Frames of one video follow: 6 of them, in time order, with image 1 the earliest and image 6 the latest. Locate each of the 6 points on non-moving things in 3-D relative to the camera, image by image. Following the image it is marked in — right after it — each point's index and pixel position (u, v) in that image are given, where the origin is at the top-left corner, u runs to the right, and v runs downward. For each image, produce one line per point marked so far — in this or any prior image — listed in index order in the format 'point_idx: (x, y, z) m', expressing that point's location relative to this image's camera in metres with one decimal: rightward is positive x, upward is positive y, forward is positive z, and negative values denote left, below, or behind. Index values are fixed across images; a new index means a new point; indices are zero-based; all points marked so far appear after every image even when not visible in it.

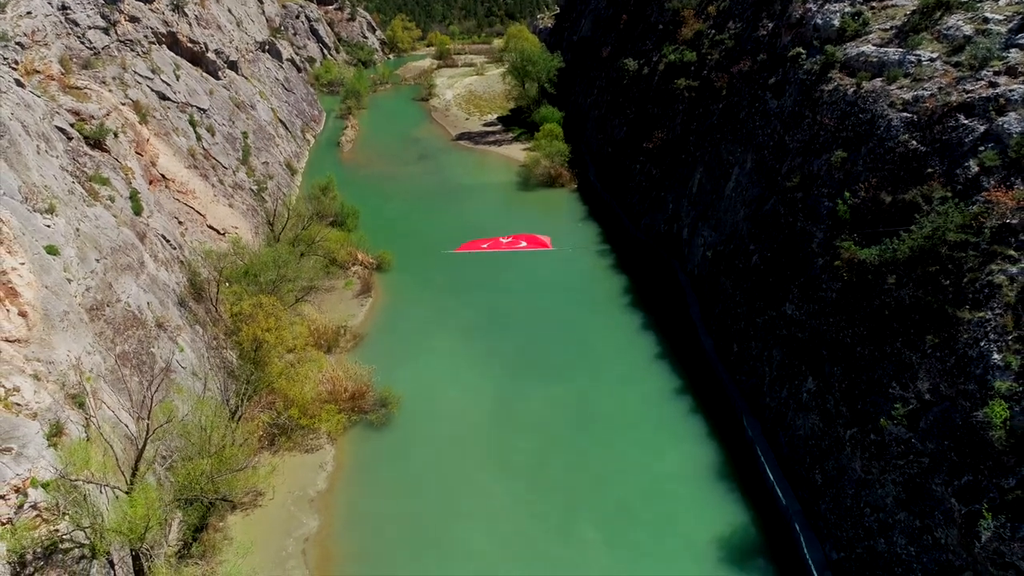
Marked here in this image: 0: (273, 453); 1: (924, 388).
0: (-6.2, -4.2, +18.6) m
1: (+8.0, -1.9, +13.8) m
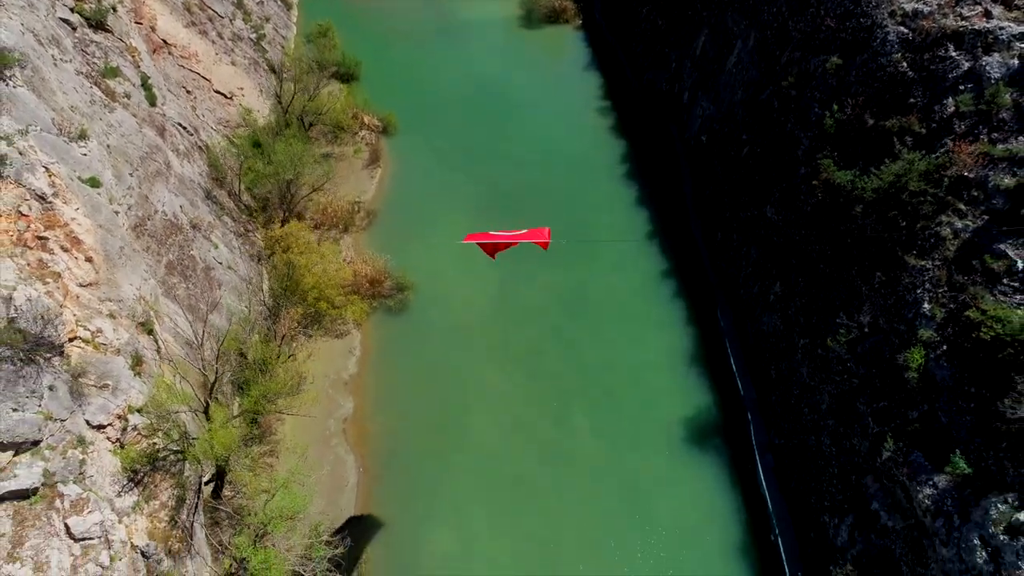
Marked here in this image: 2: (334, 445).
0: (-6.1, -1.5, +21.5) m
1: (+8.0, -0.7, +16.2) m
2: (-4.8, -4.2, +19.3) m
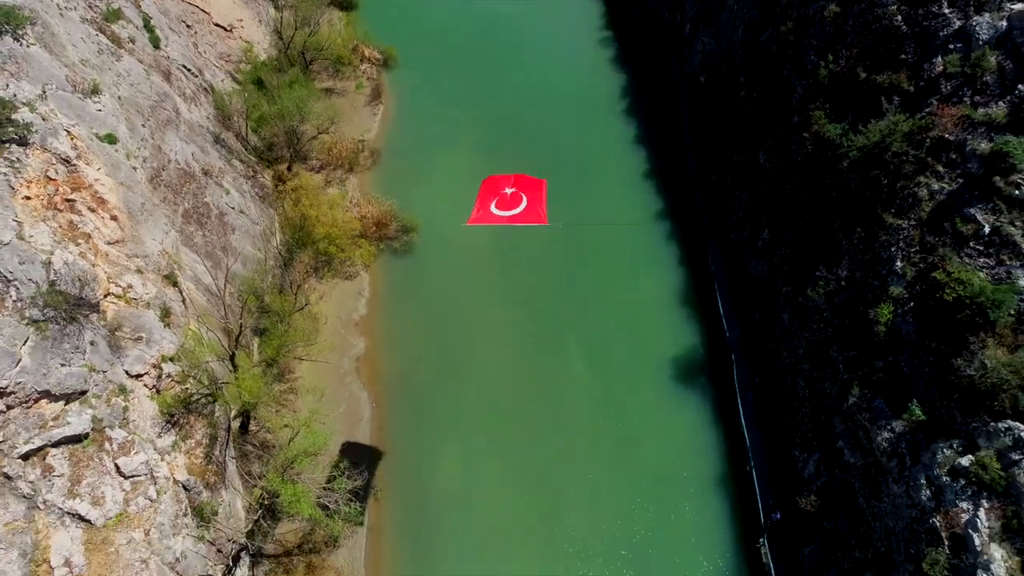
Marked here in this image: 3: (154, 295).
0: (-6.1, +0.3, +22.7) m
1: (+8.0, +0.4, +17.3) m
2: (-4.8, -2.7, +20.8) m
3: (-8.4, -0.2, +16.8) m
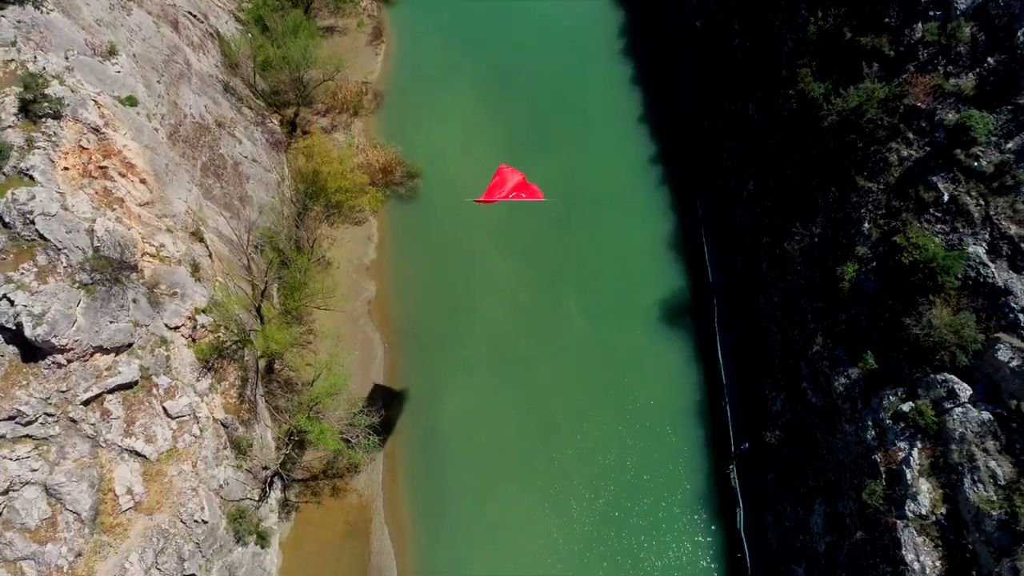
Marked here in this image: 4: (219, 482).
0: (-6.1, +2.1, +24.1) m
1: (+8.0, +1.5, +18.8) m
2: (-4.8, -1.1, +22.7) m
3: (-8.4, +0.9, +18.3) m
4: (-7.2, -4.8, +17.5) m
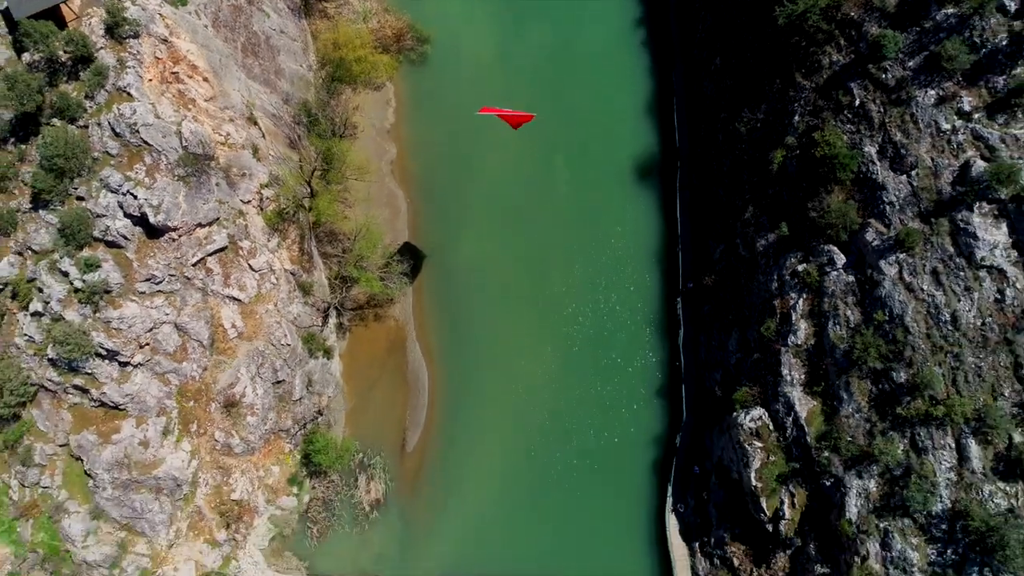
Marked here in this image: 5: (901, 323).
0: (-6.2, +7.7, +27.8) m
1: (+8.0, +5.5, +22.8) m
2: (-4.8, +4.1, +27.3) m
3: (-8.5, +4.8, +22.6) m
4: (-7.2, -0.9, +23.5) m
5: (+10.1, -0.9, +18.4) m
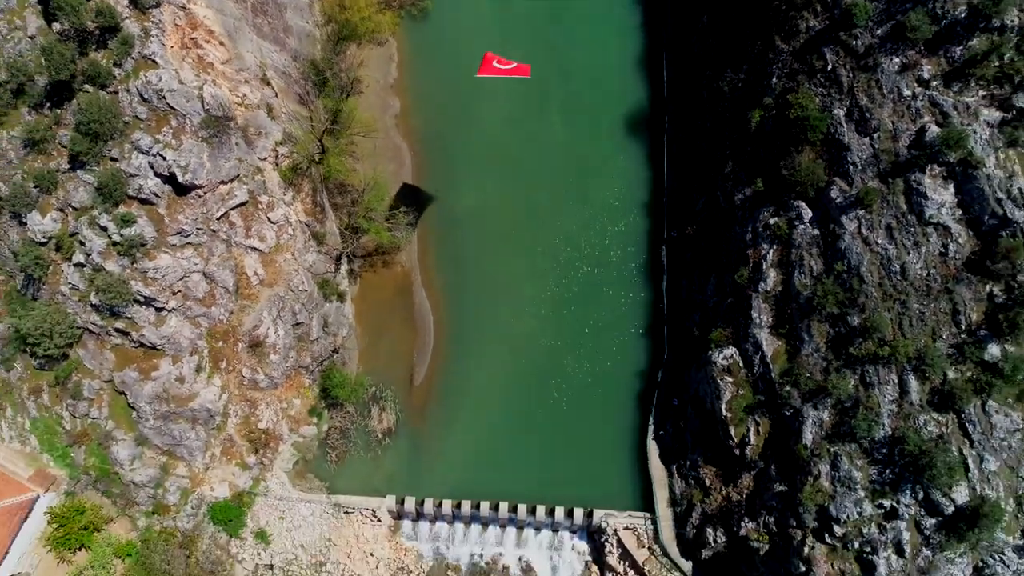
0: (-6.3, +9.8, +29.1) m
1: (+7.9, +7.3, +24.3) m
2: (-4.9, +6.3, +29.0) m
3: (-8.6, +6.5, +24.2) m
4: (-7.3, +0.9, +25.6) m
5: (+10.0, +0.4, +20.6) m
